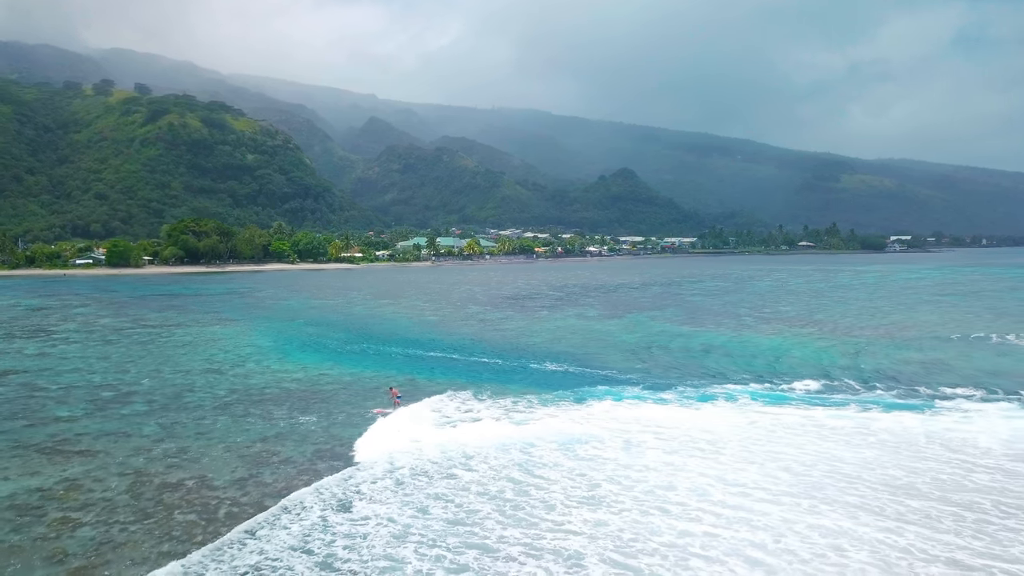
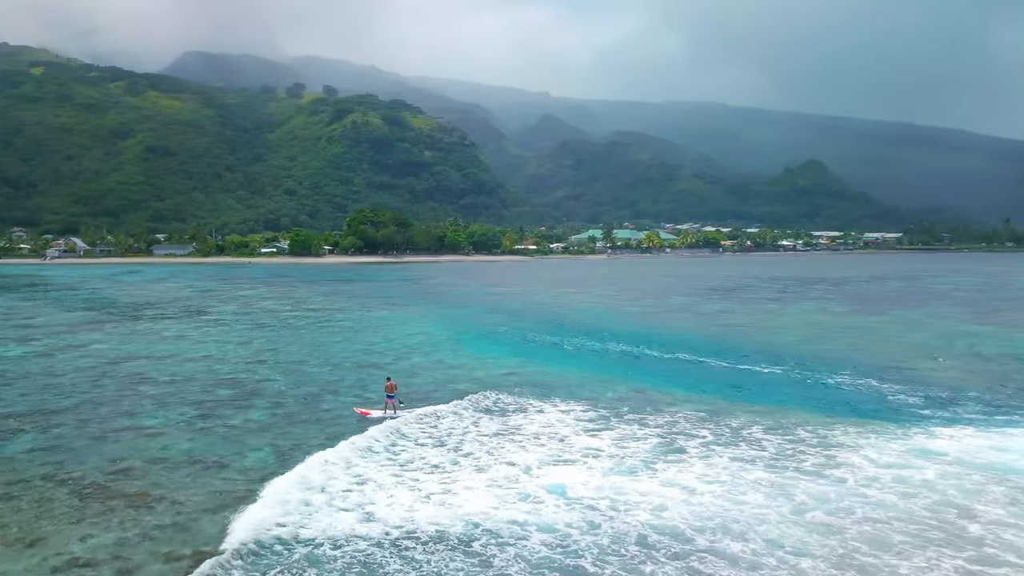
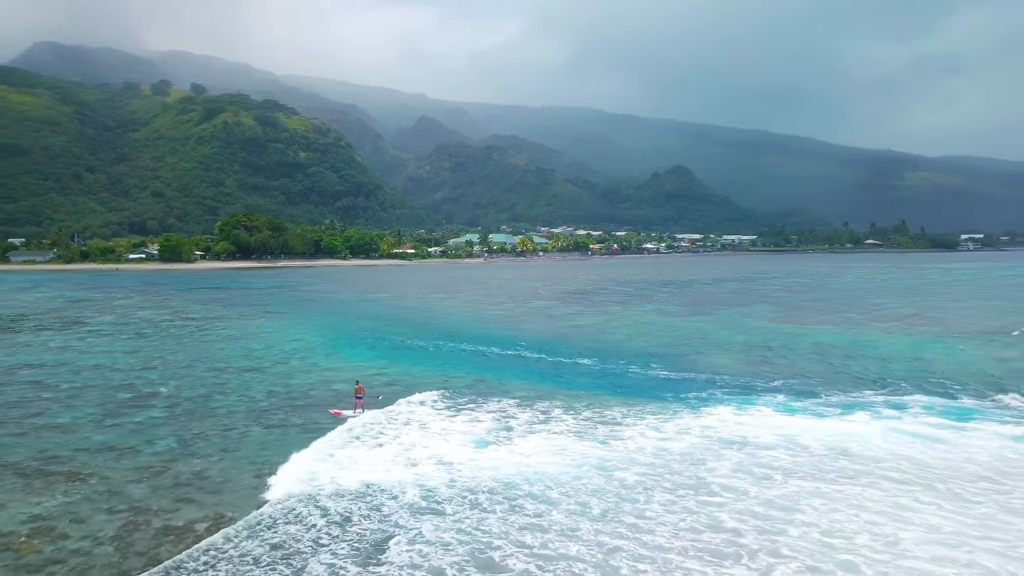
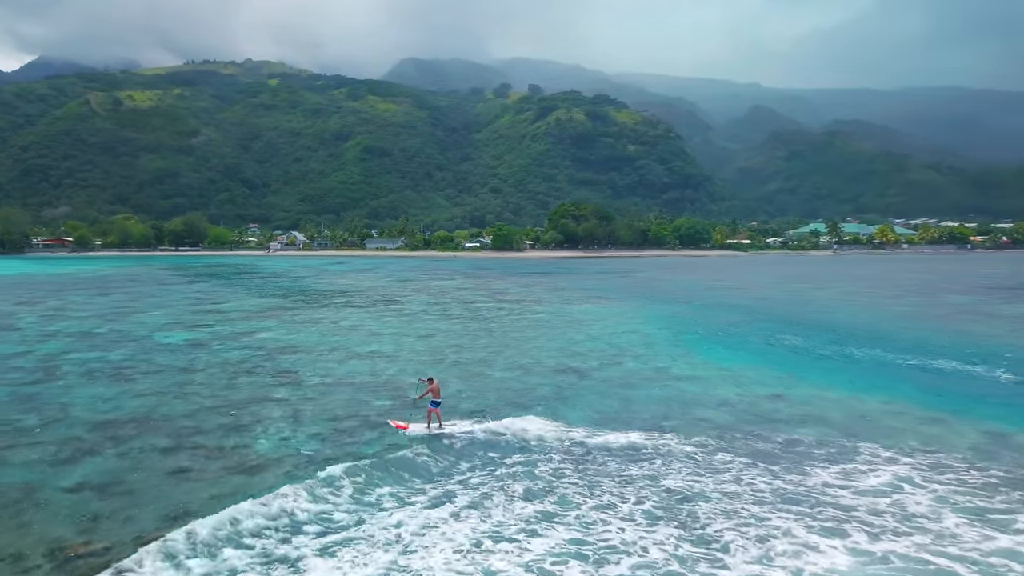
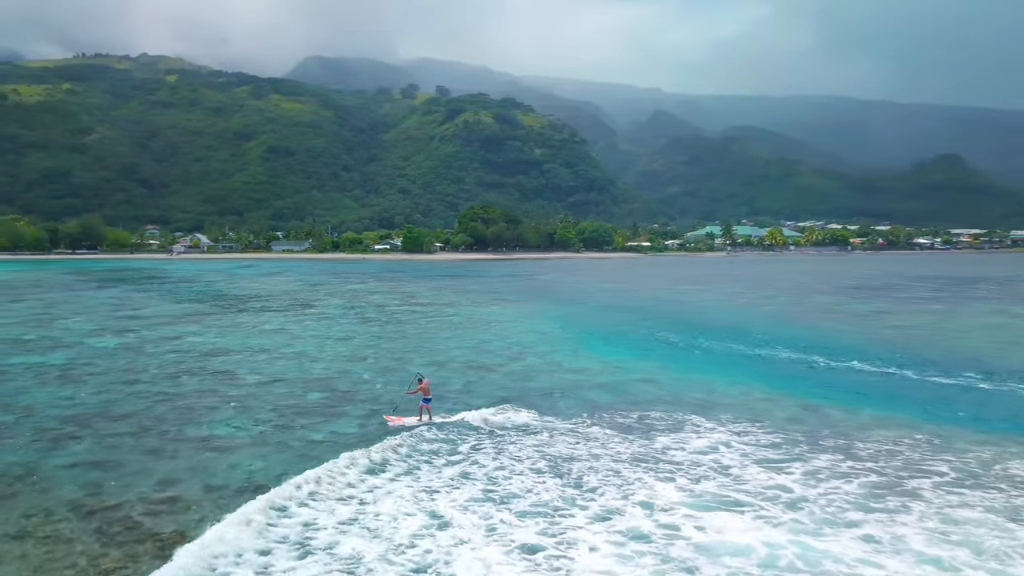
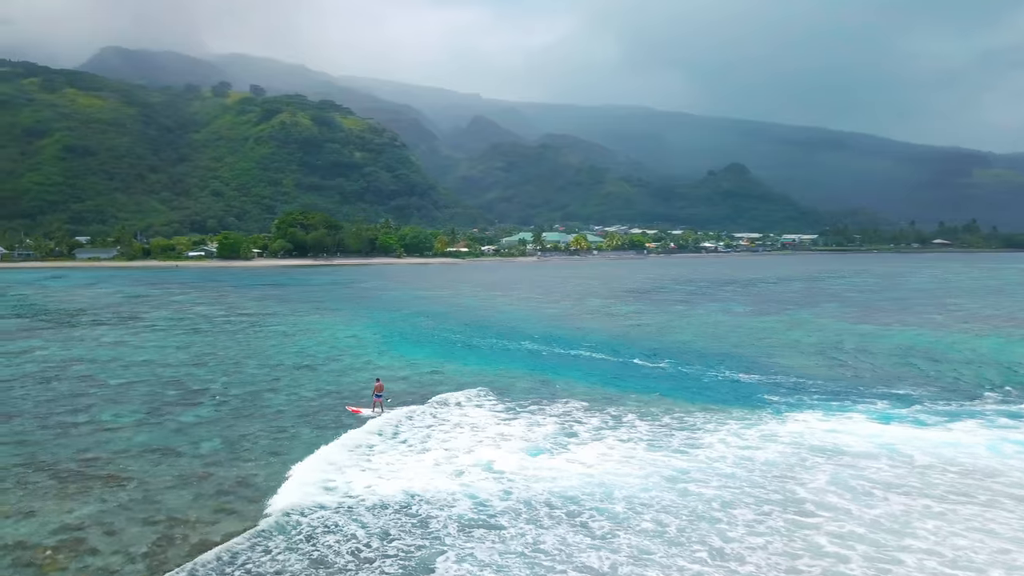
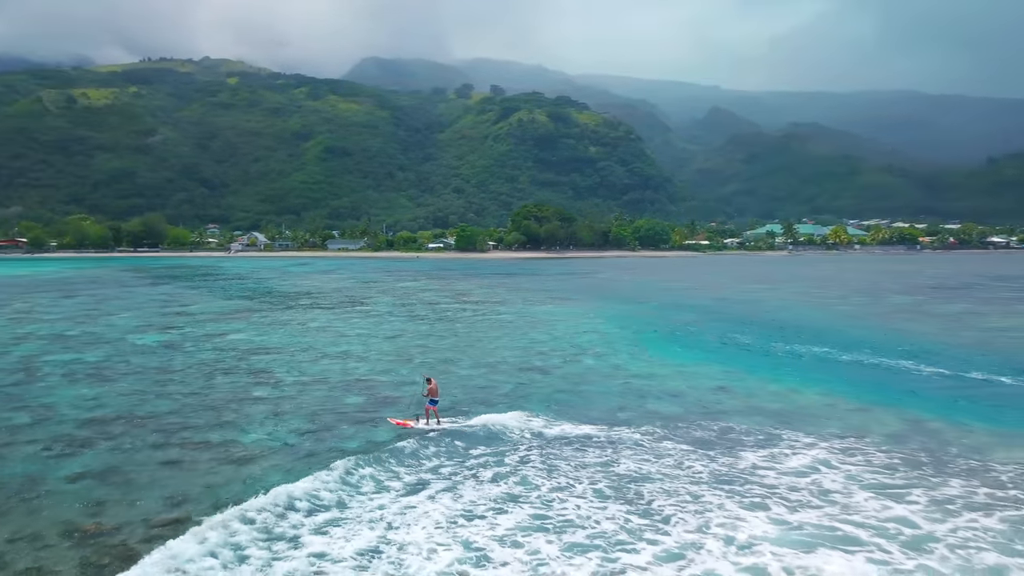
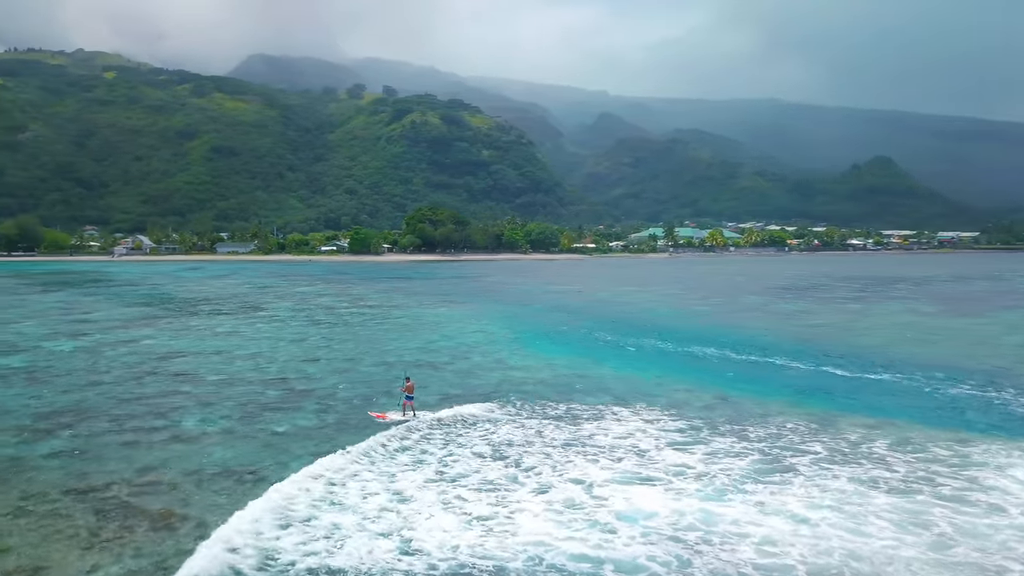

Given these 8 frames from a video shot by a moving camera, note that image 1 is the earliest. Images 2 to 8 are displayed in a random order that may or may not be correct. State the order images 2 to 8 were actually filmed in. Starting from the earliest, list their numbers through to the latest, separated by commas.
3, 6, 2, 8, 5, 7, 4
